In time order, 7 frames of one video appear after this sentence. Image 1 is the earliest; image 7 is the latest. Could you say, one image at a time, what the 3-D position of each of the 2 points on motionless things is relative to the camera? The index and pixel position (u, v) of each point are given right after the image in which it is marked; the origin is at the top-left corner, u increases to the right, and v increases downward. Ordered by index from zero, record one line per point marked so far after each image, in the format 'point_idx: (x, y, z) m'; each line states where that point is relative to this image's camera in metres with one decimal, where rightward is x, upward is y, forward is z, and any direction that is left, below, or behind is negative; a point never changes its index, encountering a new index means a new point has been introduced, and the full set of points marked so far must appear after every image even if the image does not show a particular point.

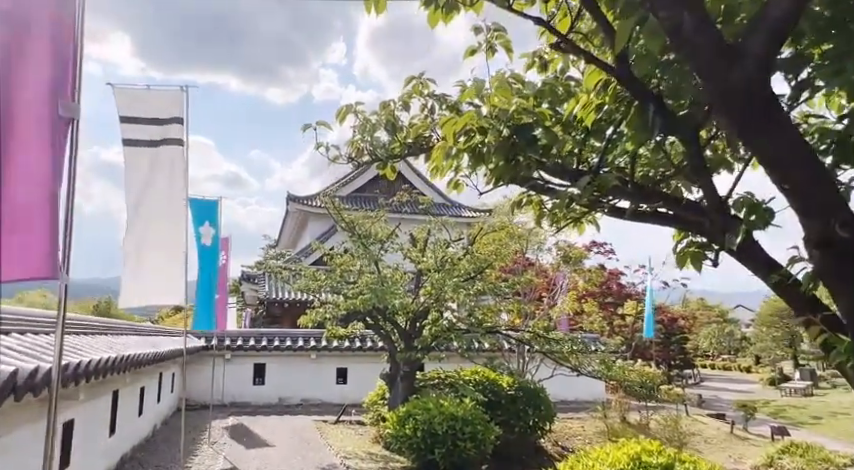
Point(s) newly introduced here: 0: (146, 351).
0: (-3.6, -1.5, +8.4) m
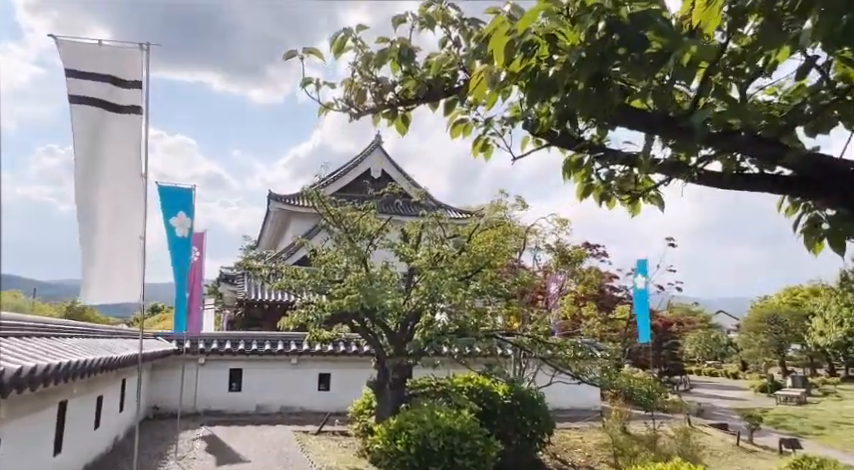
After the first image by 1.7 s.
0: (-3.6, -1.4, +7.4) m
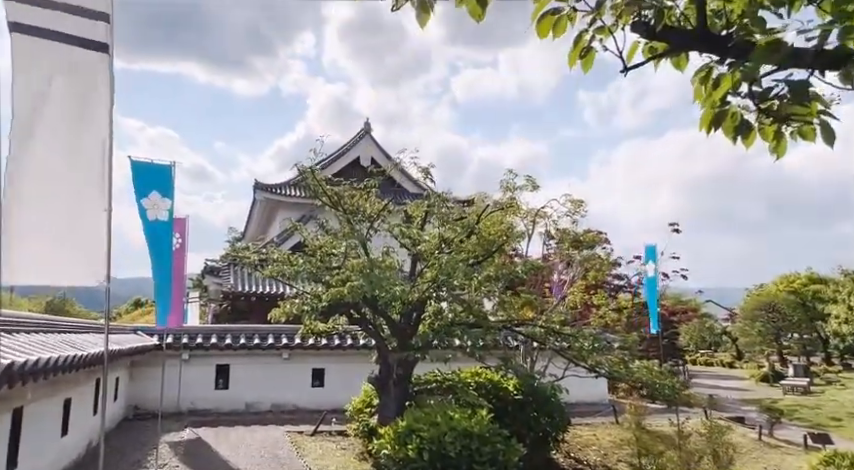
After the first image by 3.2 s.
0: (-3.5, -1.2, +6.4) m
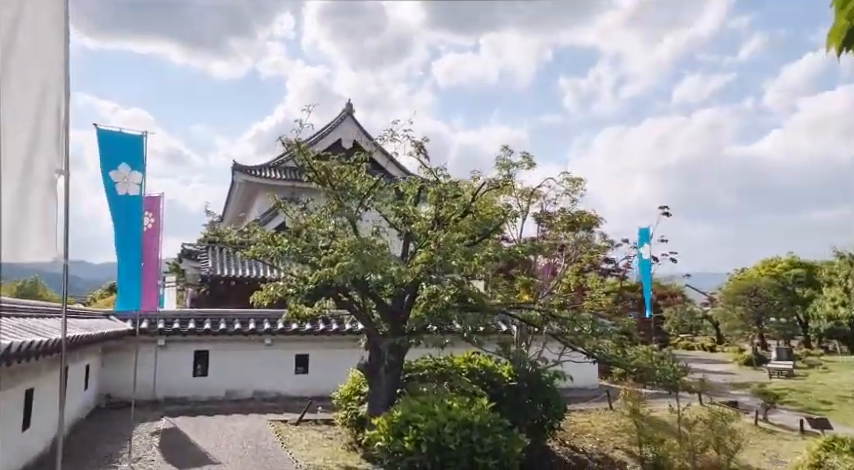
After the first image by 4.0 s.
0: (-3.5, -0.9, +5.7) m
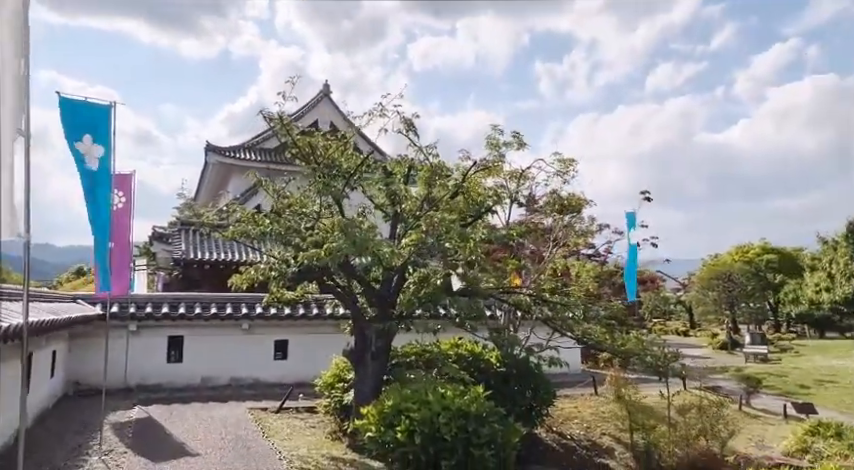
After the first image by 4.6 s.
0: (-3.5, -0.7, +5.3) m
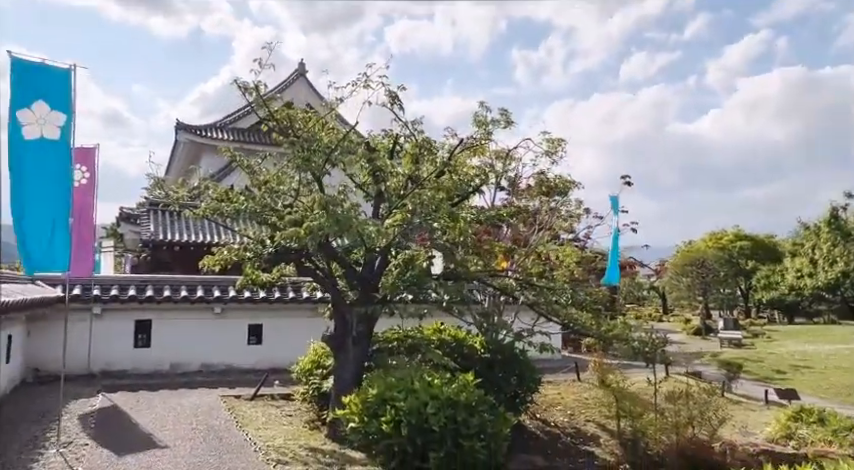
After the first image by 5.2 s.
0: (-3.6, -0.5, +4.7) m
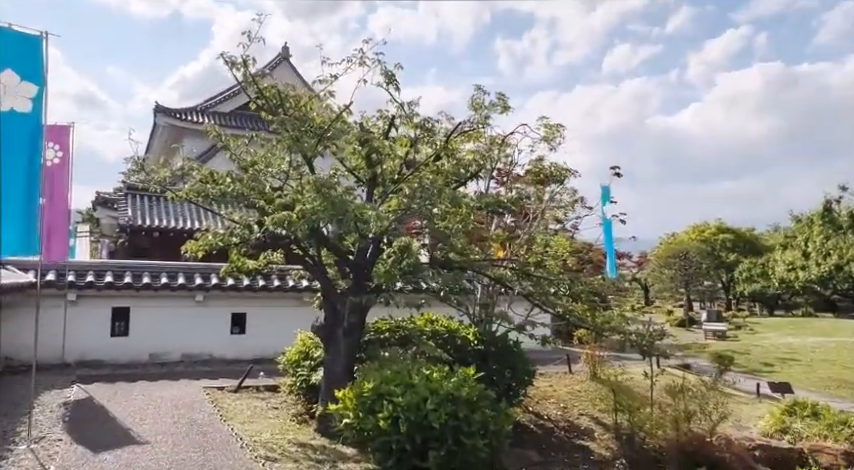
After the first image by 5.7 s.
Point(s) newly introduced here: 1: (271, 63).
0: (-3.5, -0.4, +4.3) m
1: (-4.4, +4.9, +18.4) m
